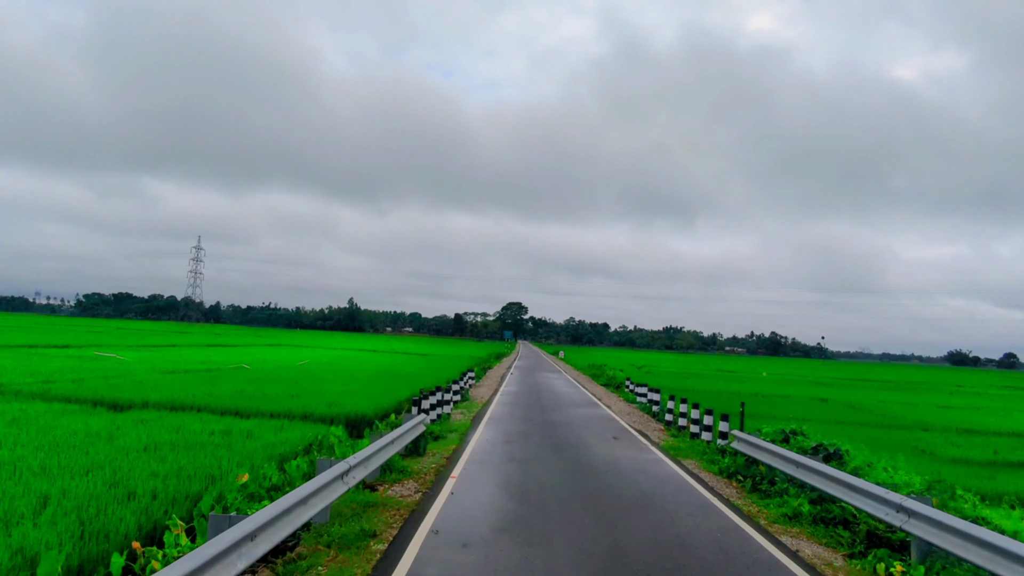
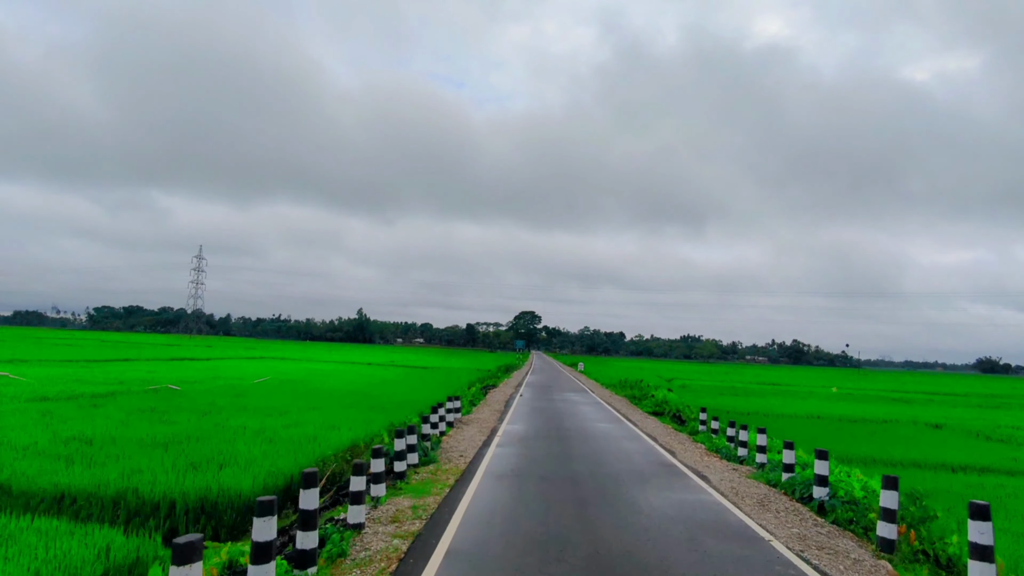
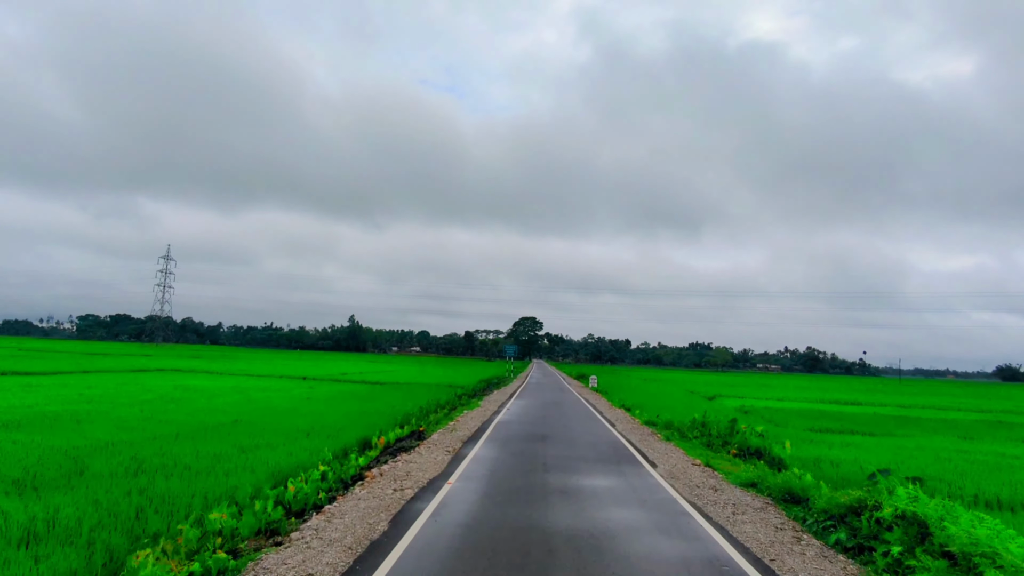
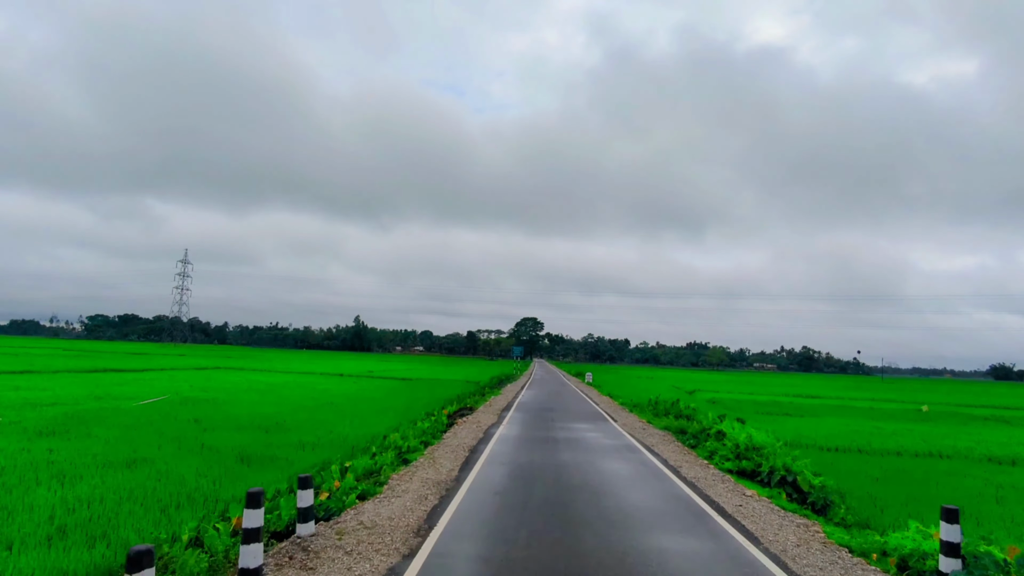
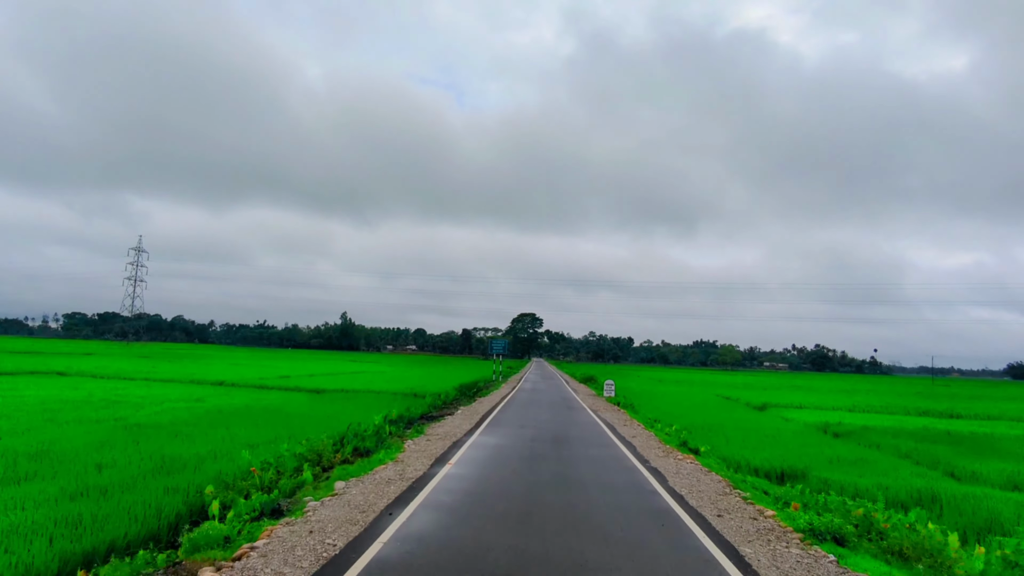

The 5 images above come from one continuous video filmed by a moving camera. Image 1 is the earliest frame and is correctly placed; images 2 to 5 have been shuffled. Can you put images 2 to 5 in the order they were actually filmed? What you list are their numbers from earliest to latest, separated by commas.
2, 4, 3, 5
